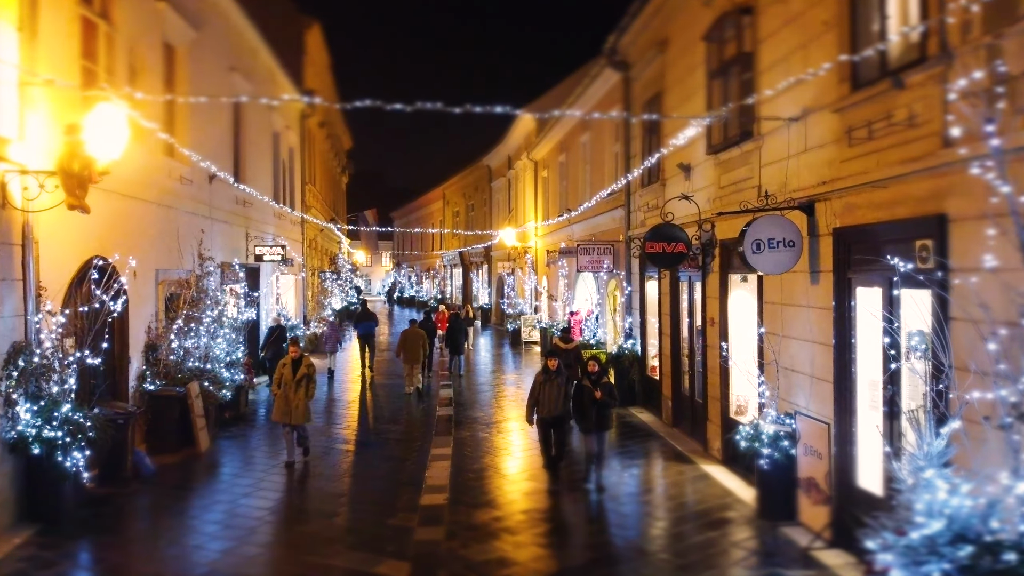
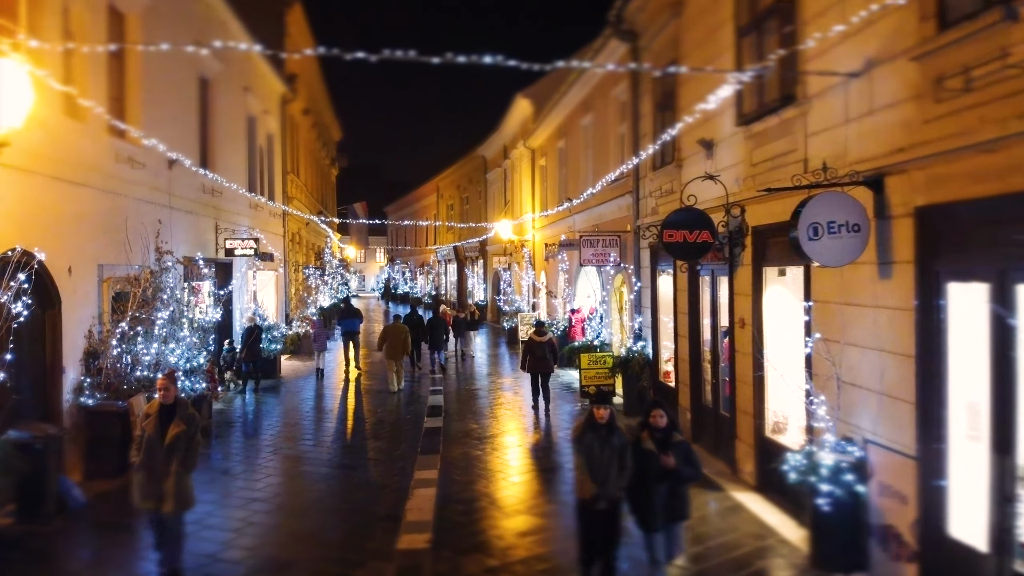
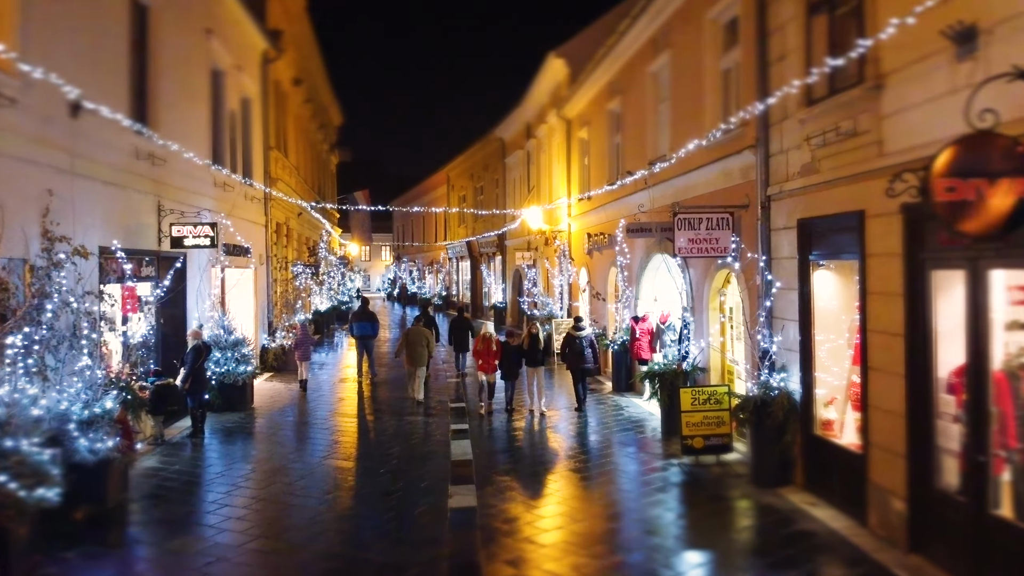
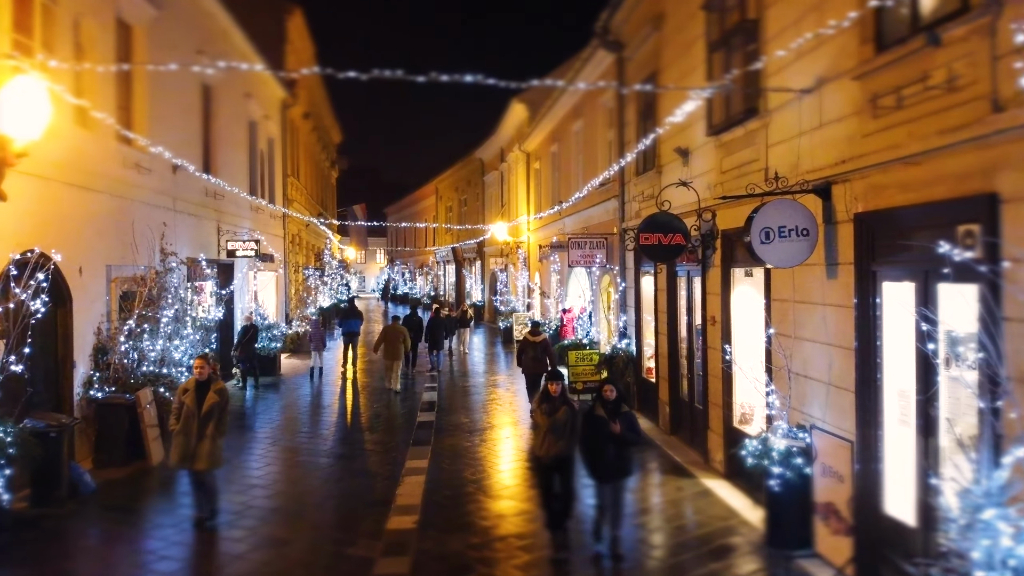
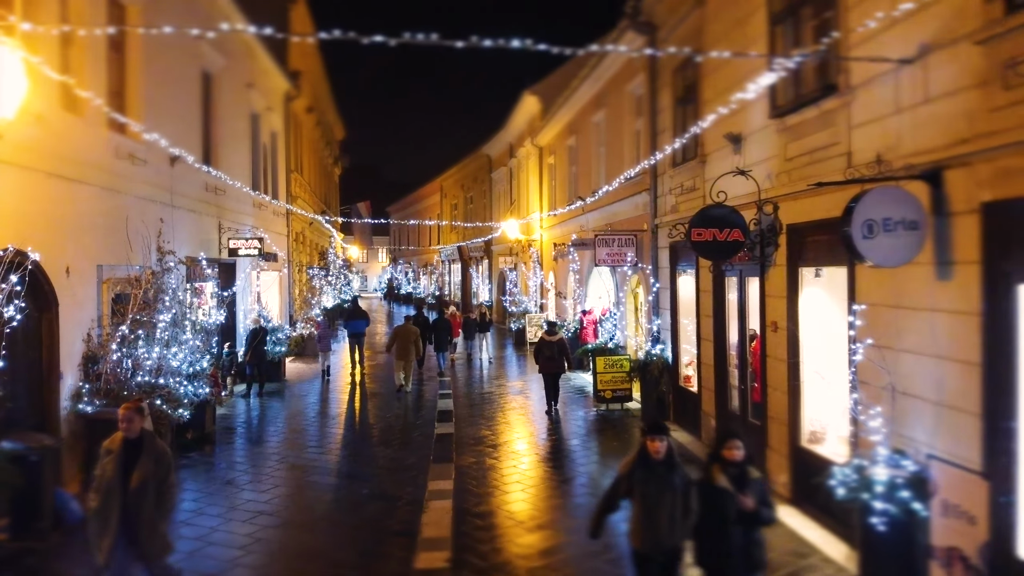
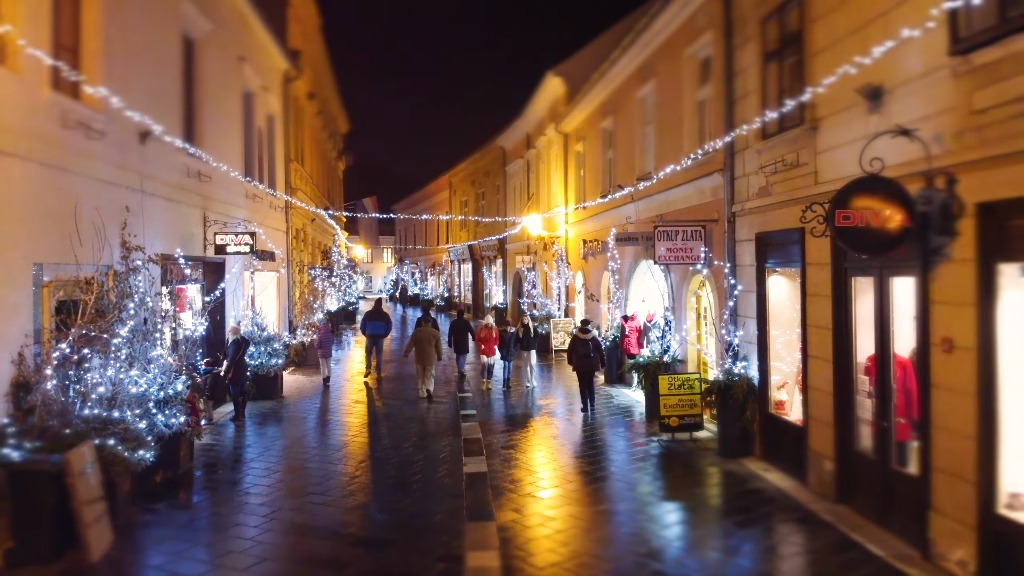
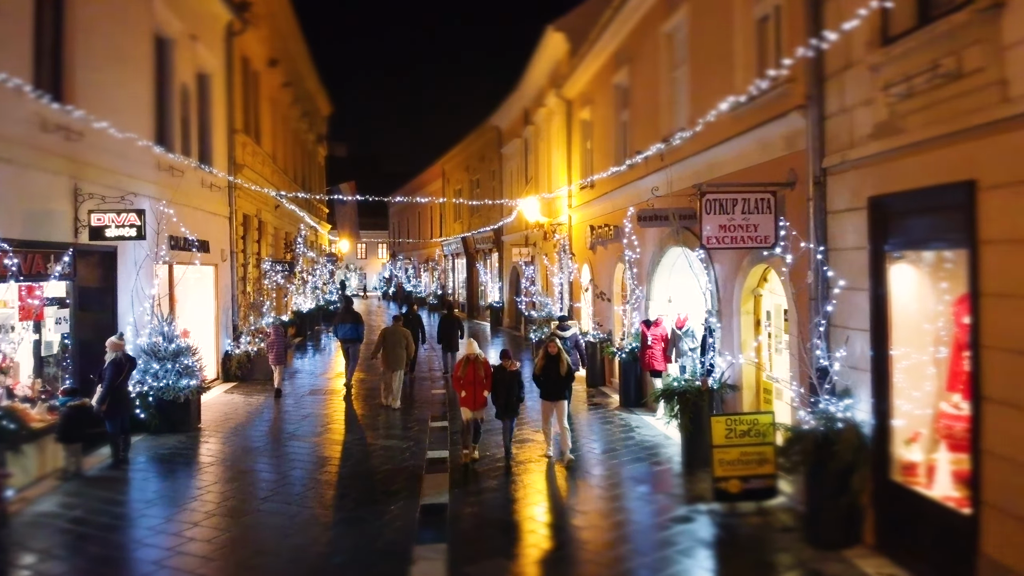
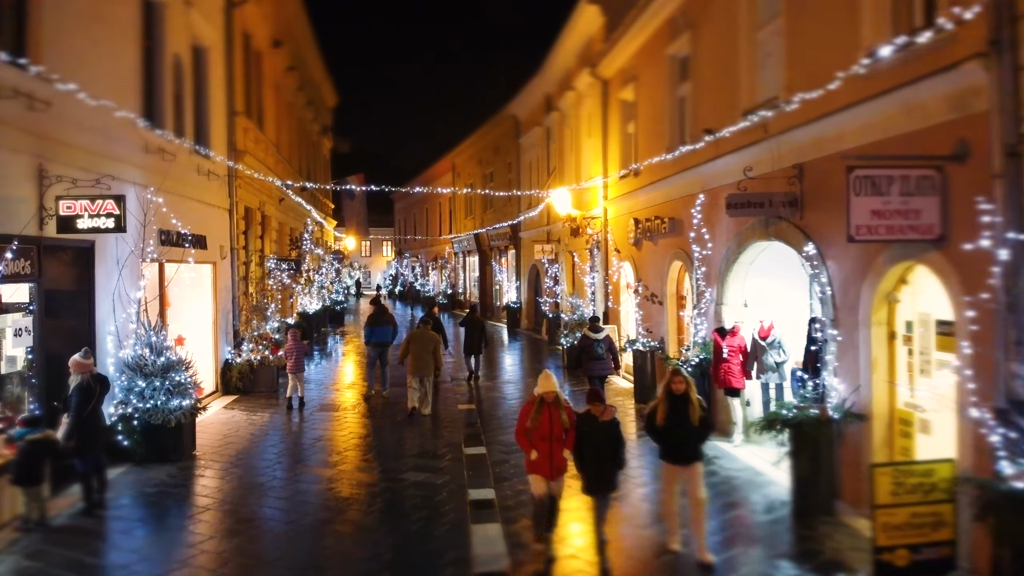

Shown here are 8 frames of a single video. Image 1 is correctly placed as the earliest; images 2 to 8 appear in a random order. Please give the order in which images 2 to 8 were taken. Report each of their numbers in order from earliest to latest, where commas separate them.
4, 2, 5, 6, 3, 7, 8
